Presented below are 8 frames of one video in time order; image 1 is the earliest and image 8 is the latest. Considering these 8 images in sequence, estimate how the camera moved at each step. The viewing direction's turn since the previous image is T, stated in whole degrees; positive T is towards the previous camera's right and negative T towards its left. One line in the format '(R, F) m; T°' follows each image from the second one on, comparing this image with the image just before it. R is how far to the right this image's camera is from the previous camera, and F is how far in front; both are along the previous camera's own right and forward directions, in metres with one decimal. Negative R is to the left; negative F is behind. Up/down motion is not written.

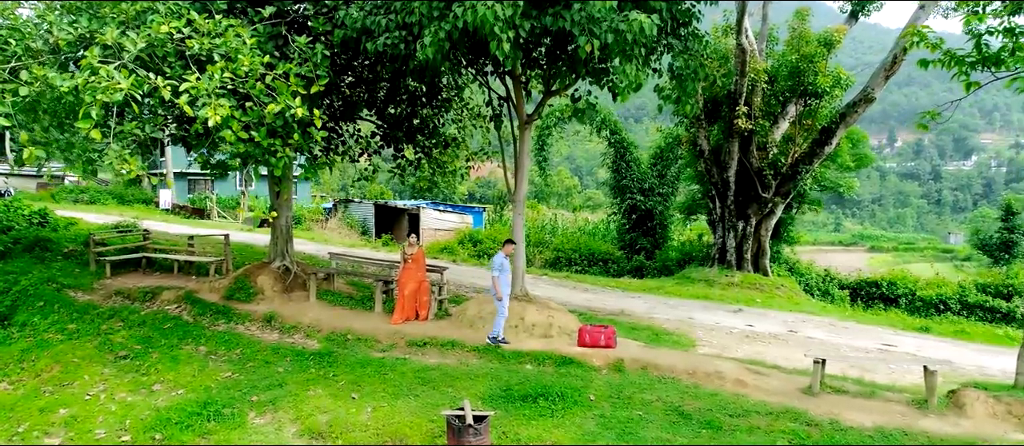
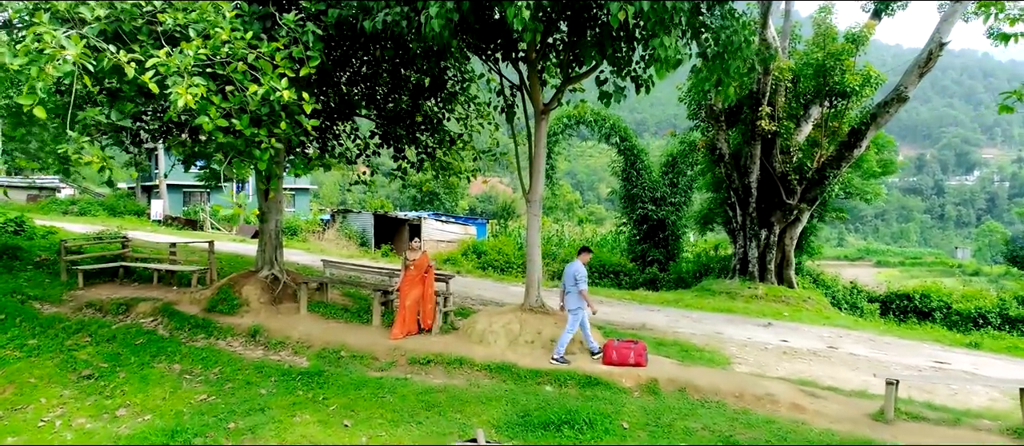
(-0.2, +1.0) m; 0°
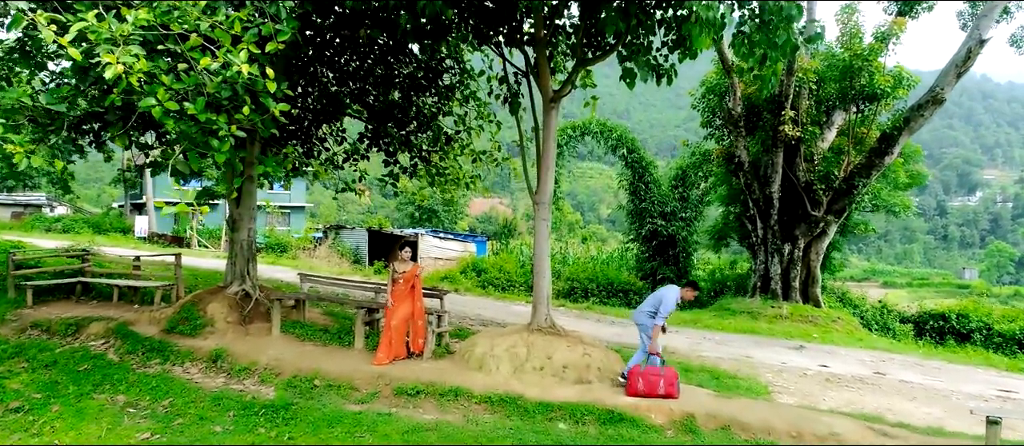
(-0.1, +1.2) m; 0°
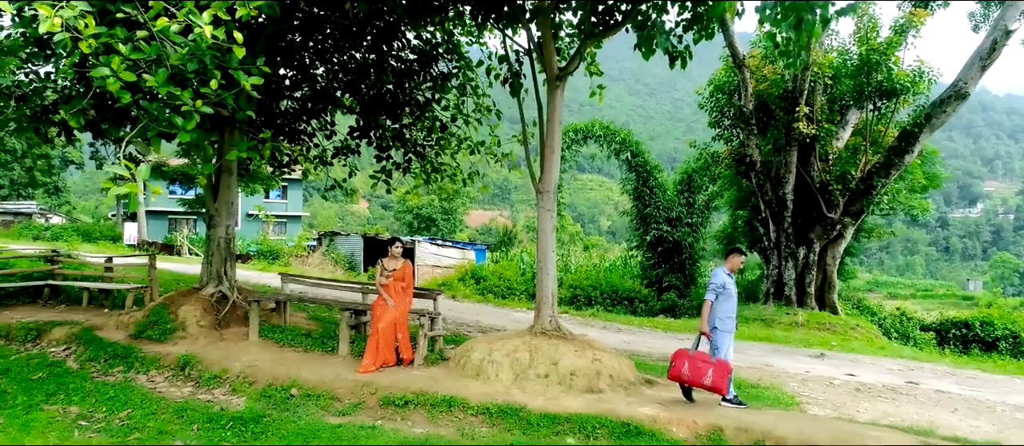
(0.0, +0.7) m; 0°
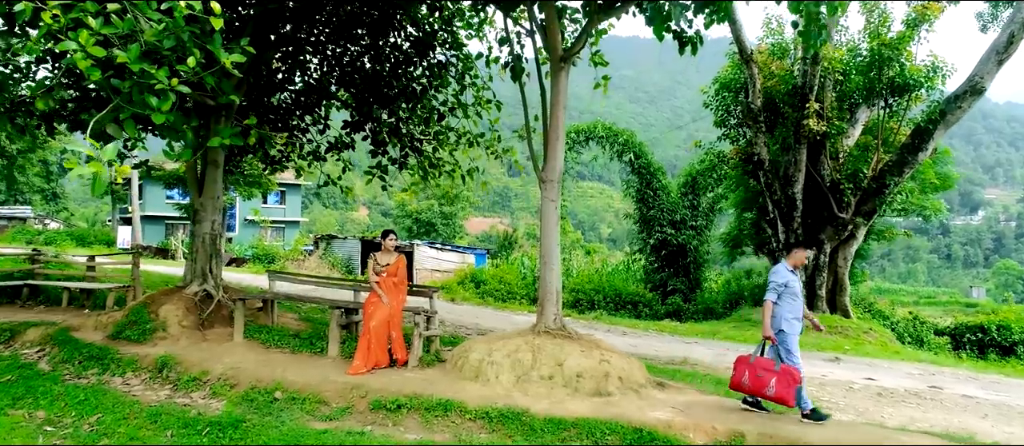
(0.0, +0.4) m; 0°
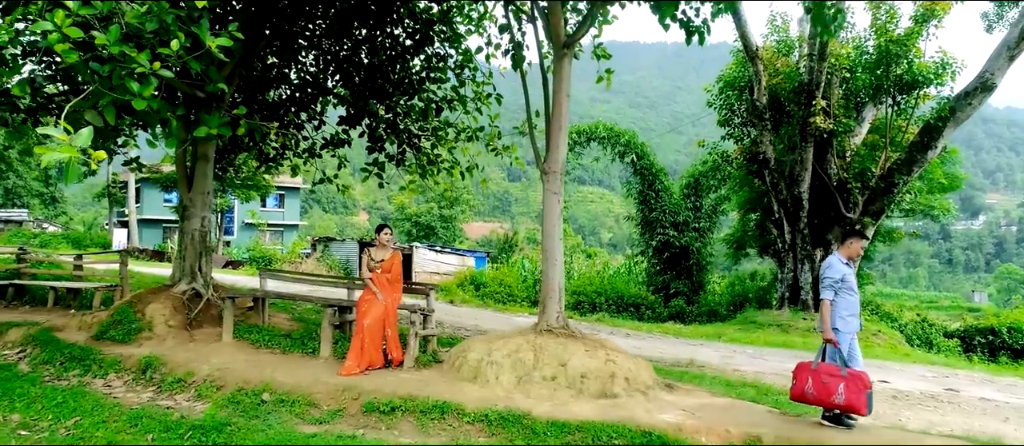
(0.0, +0.3) m; 0°
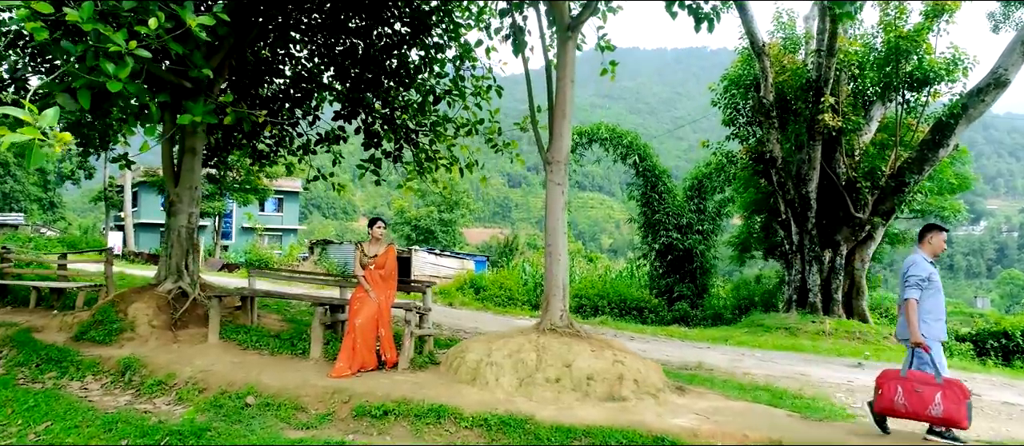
(0.0, +0.3) m; 0°
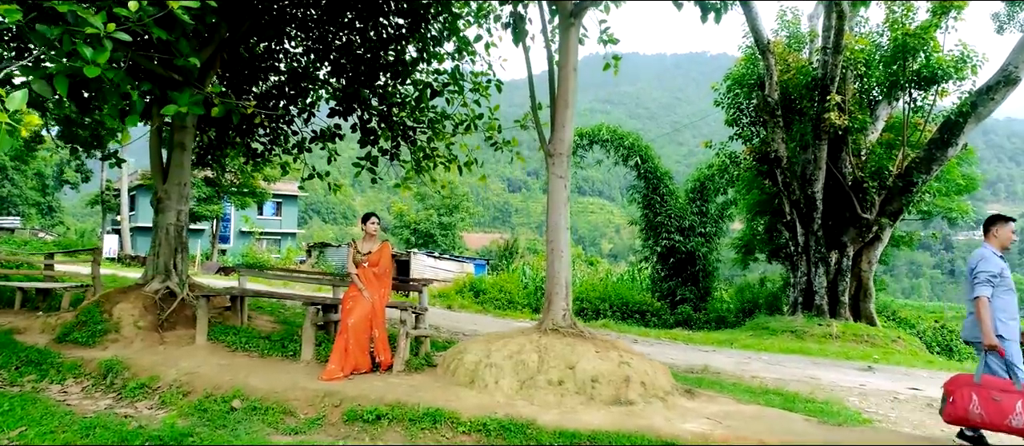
(0.0, +0.2) m; 0°
